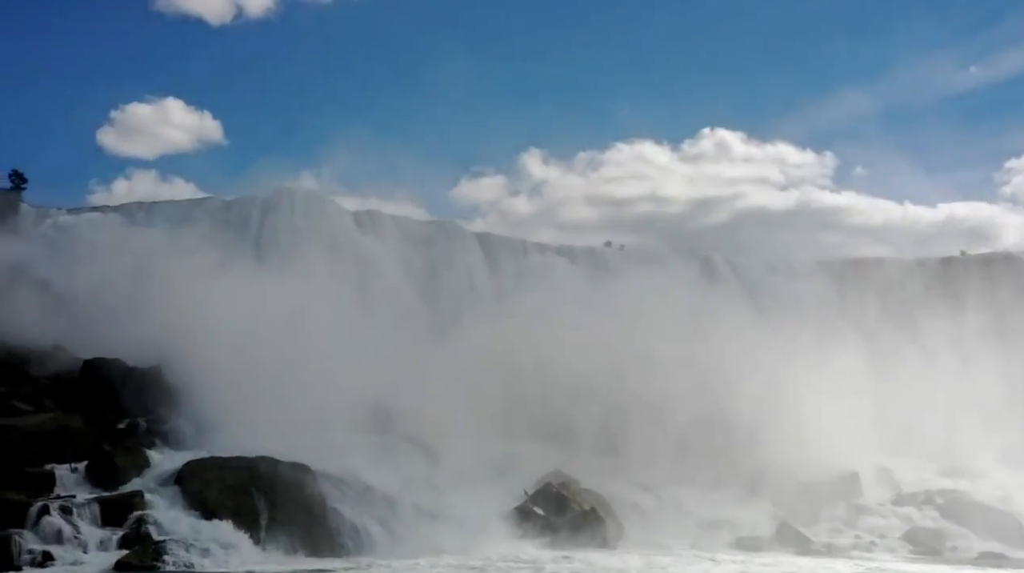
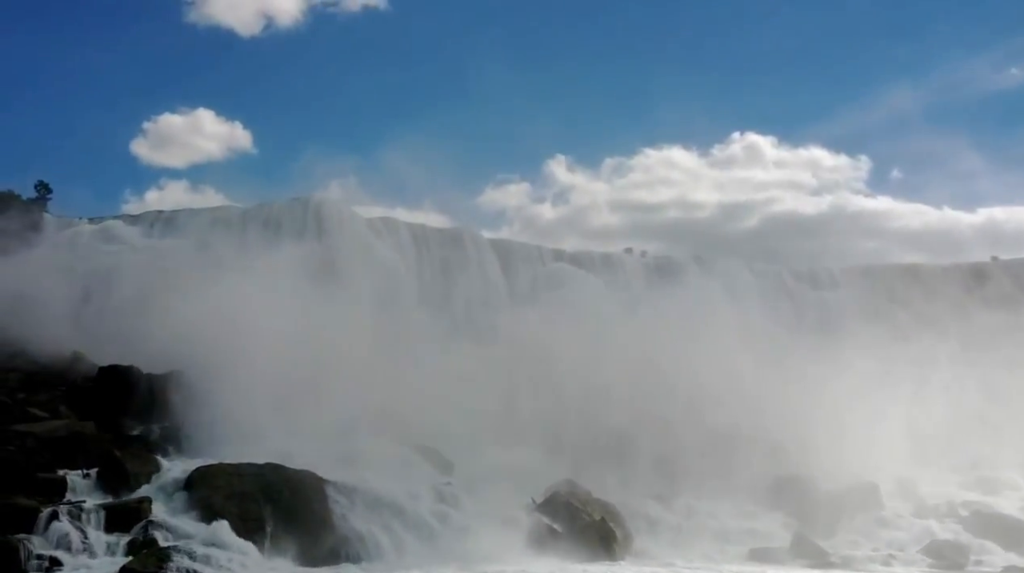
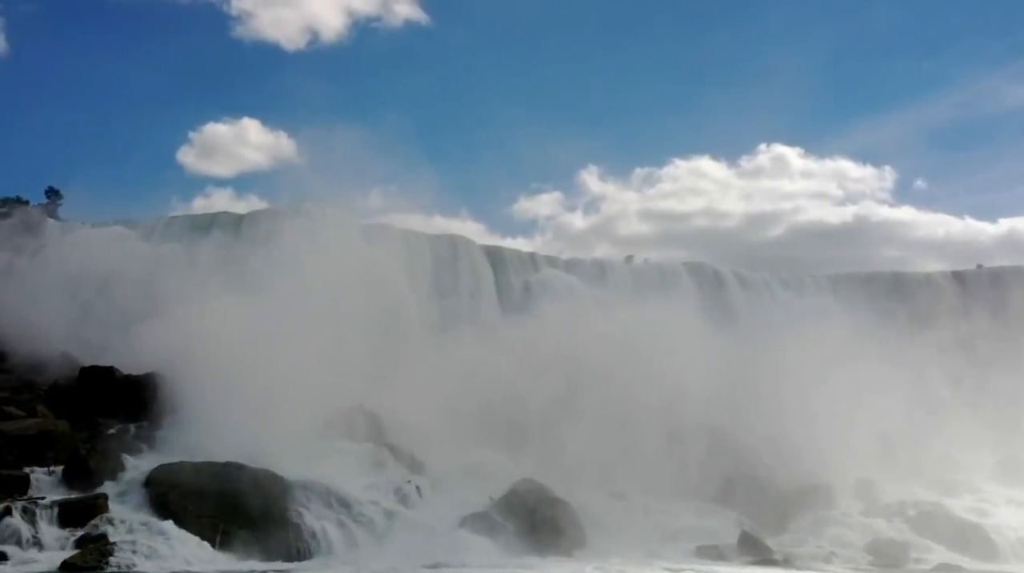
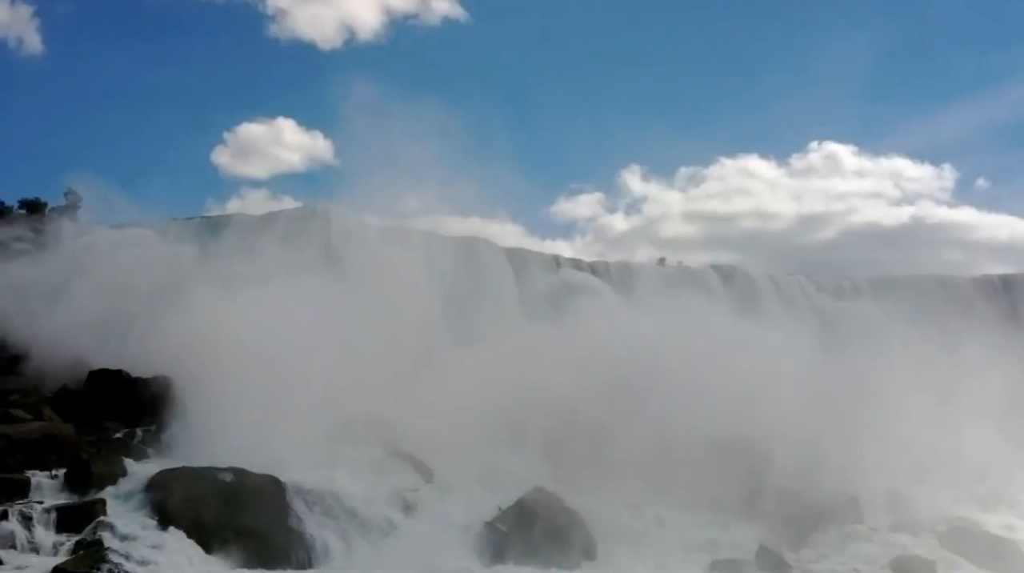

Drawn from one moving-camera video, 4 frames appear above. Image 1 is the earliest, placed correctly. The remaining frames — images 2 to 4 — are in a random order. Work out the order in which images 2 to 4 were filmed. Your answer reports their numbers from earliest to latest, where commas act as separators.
2, 3, 4
